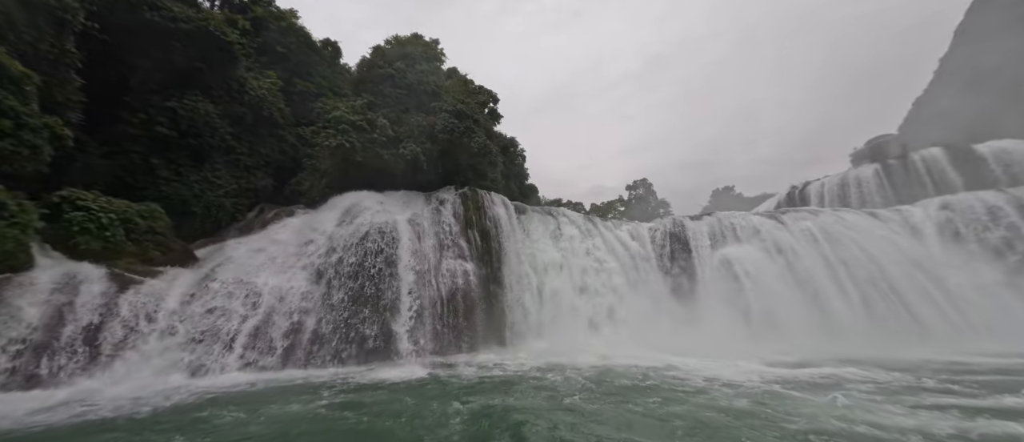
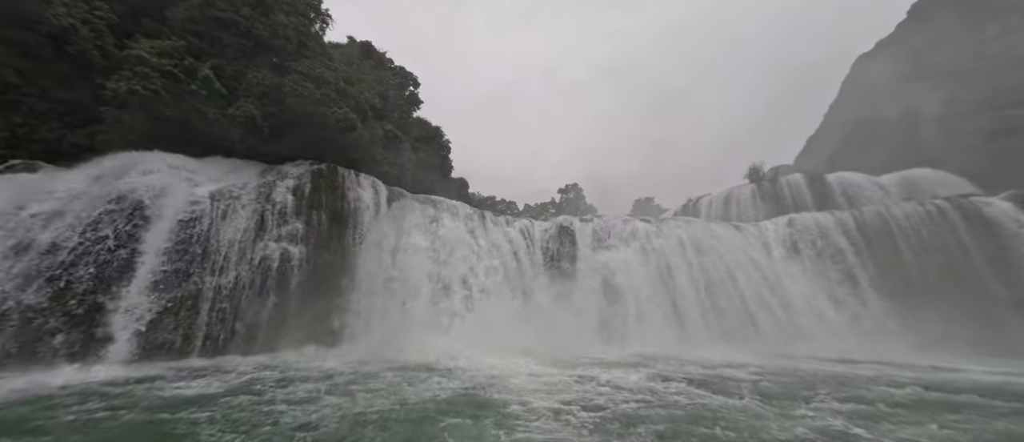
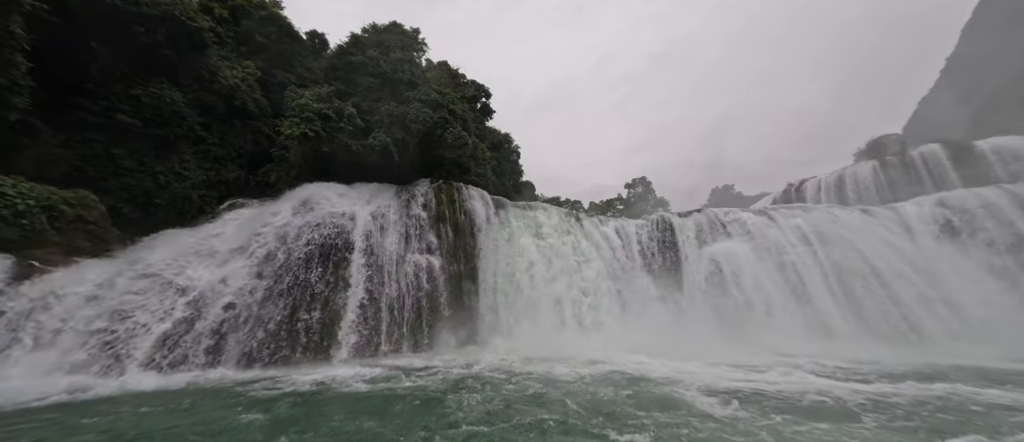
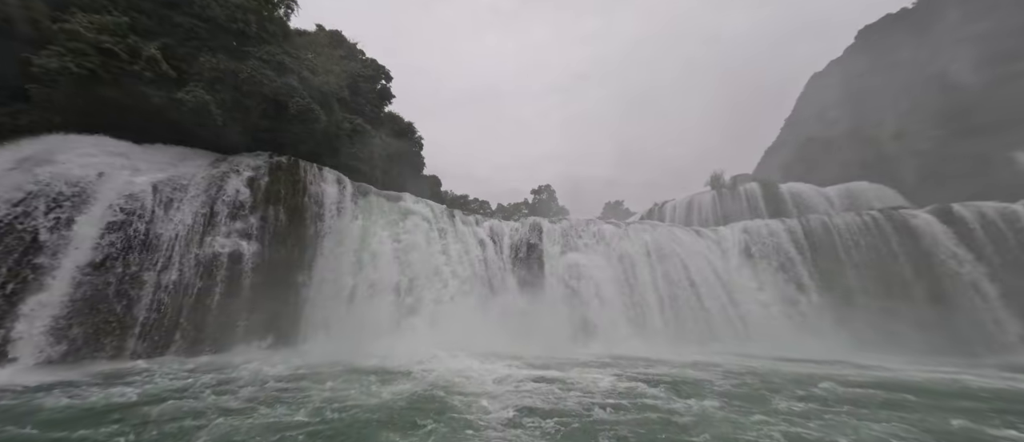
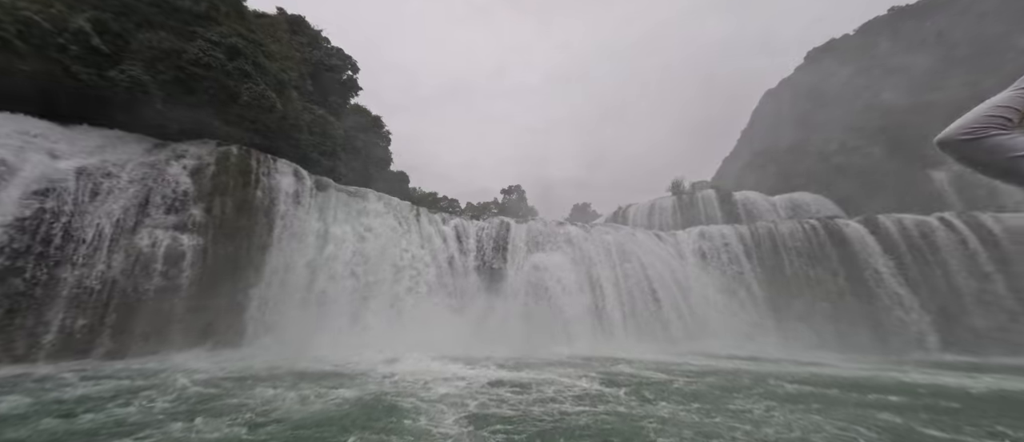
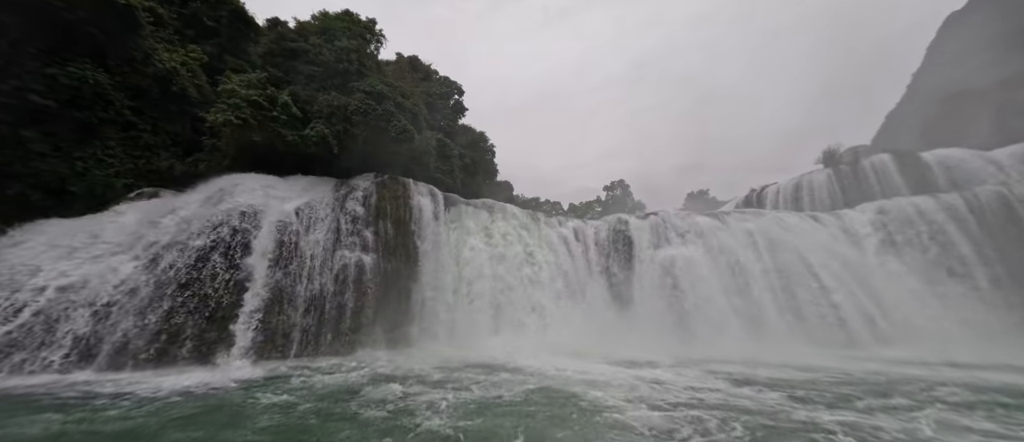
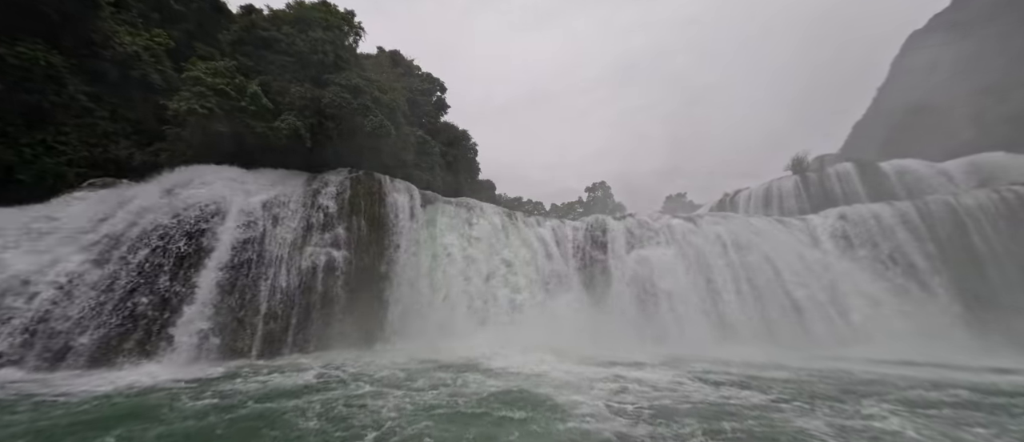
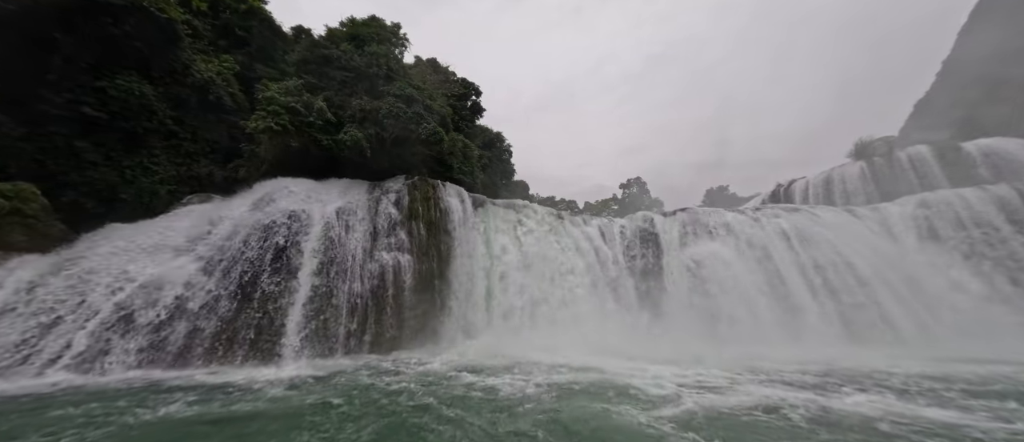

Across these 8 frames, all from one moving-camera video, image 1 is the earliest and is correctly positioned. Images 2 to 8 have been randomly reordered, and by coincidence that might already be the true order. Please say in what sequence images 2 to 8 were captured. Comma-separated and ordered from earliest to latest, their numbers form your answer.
3, 8, 6, 7, 2, 4, 5
